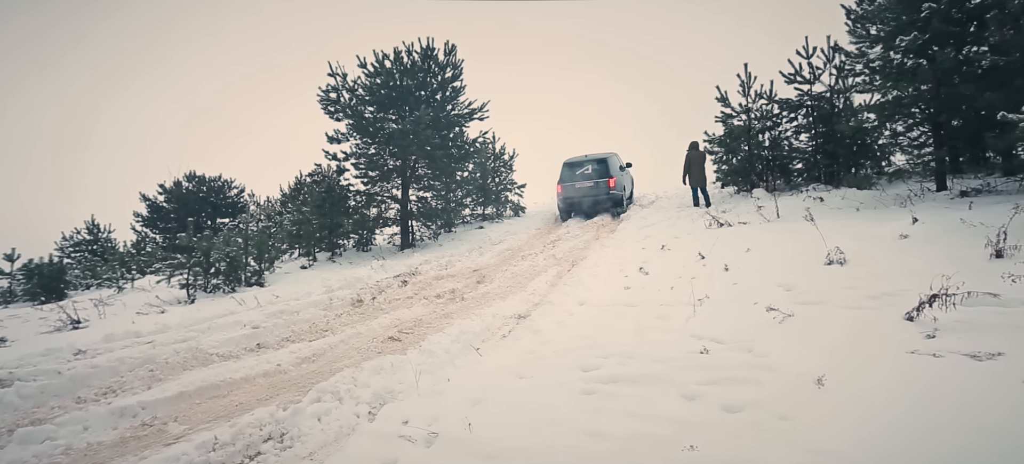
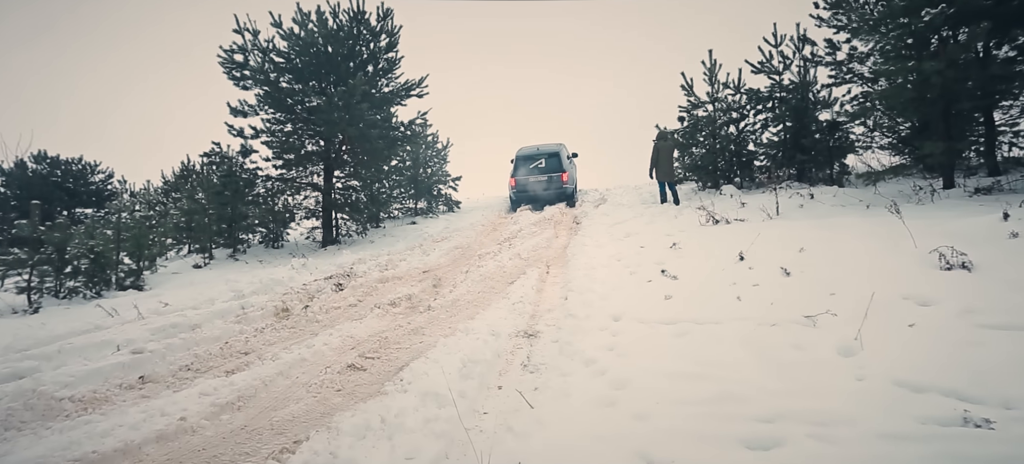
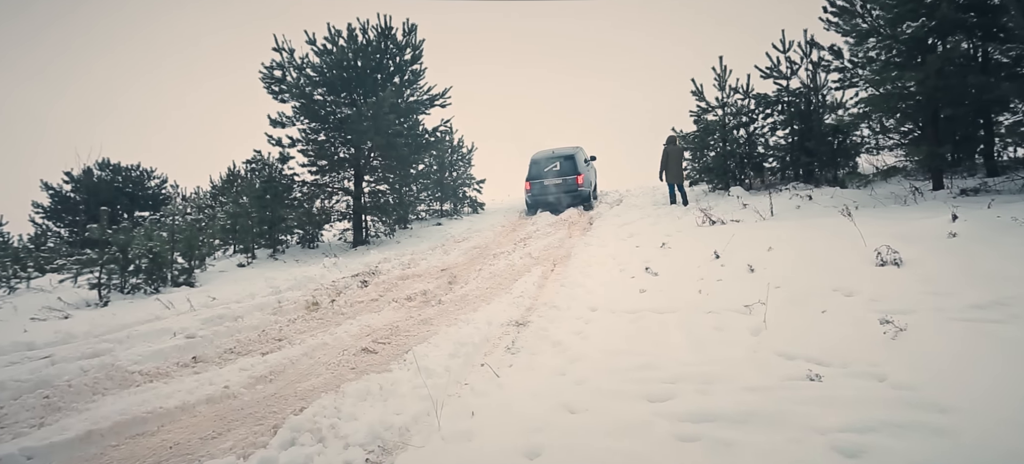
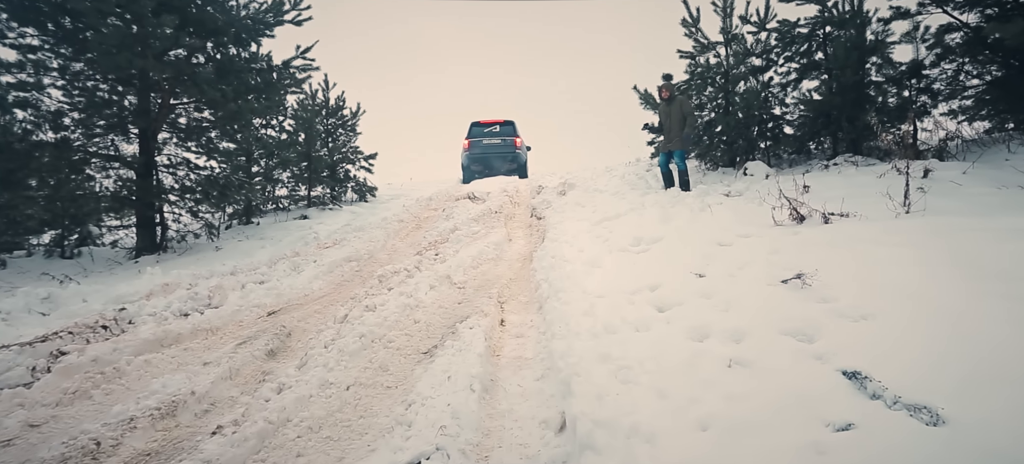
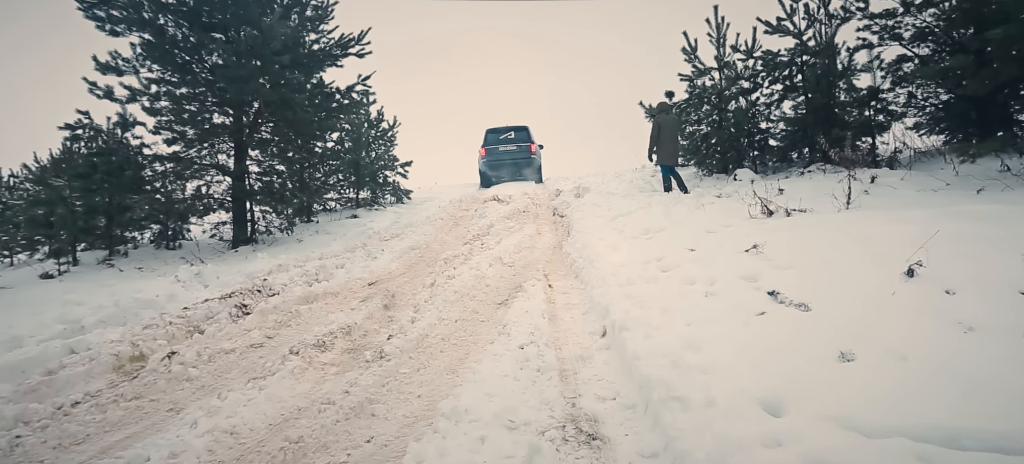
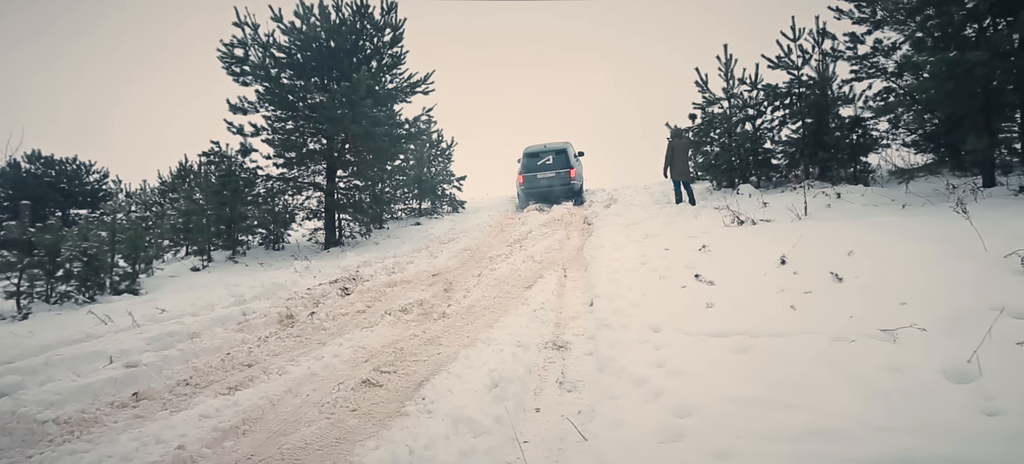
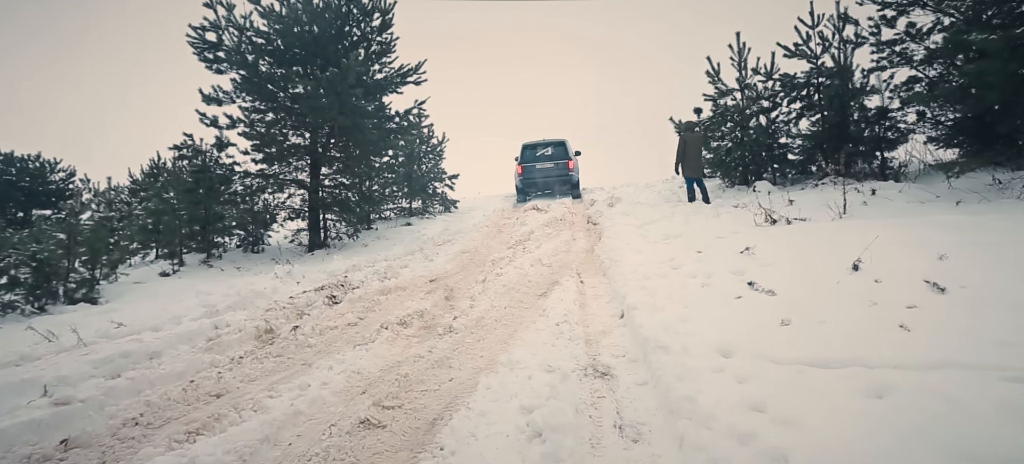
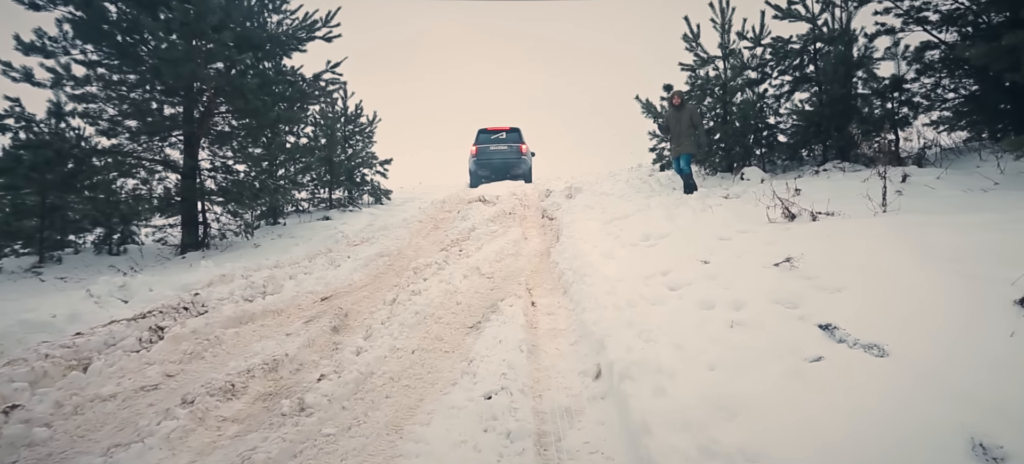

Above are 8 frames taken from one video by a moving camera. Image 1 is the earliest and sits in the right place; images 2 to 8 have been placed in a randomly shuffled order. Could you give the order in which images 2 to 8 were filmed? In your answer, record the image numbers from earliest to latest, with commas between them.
3, 2, 6, 7, 5, 8, 4
